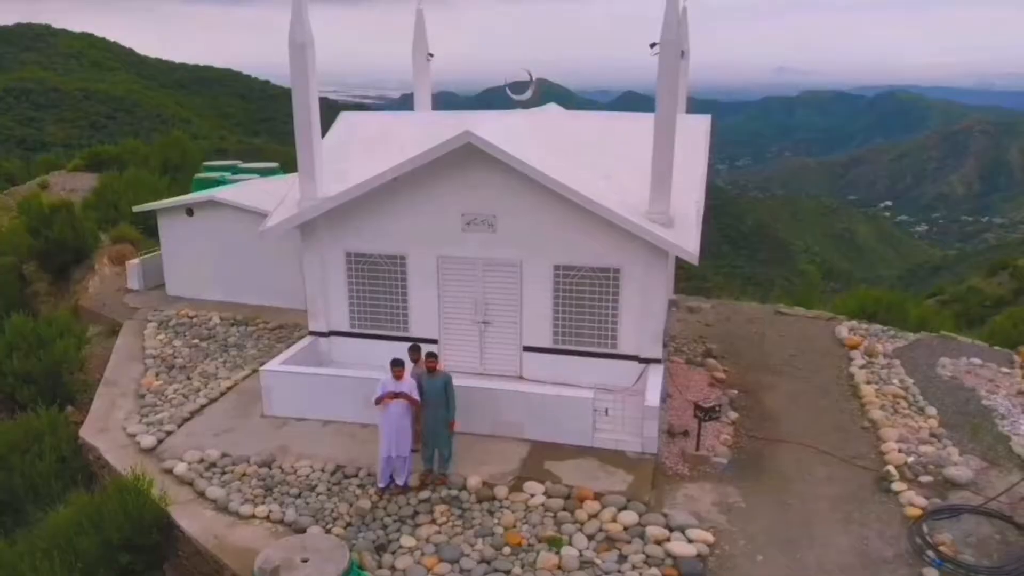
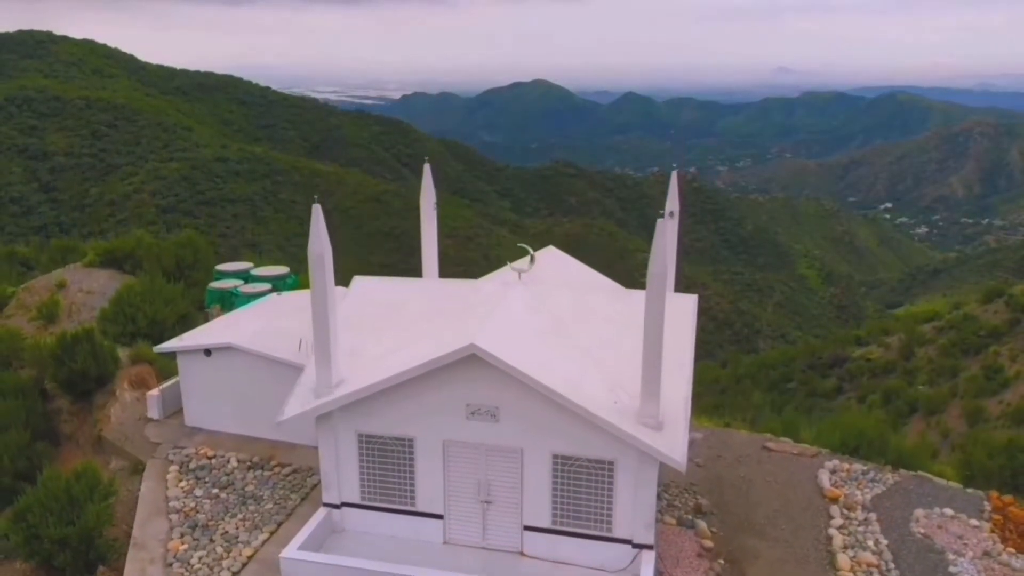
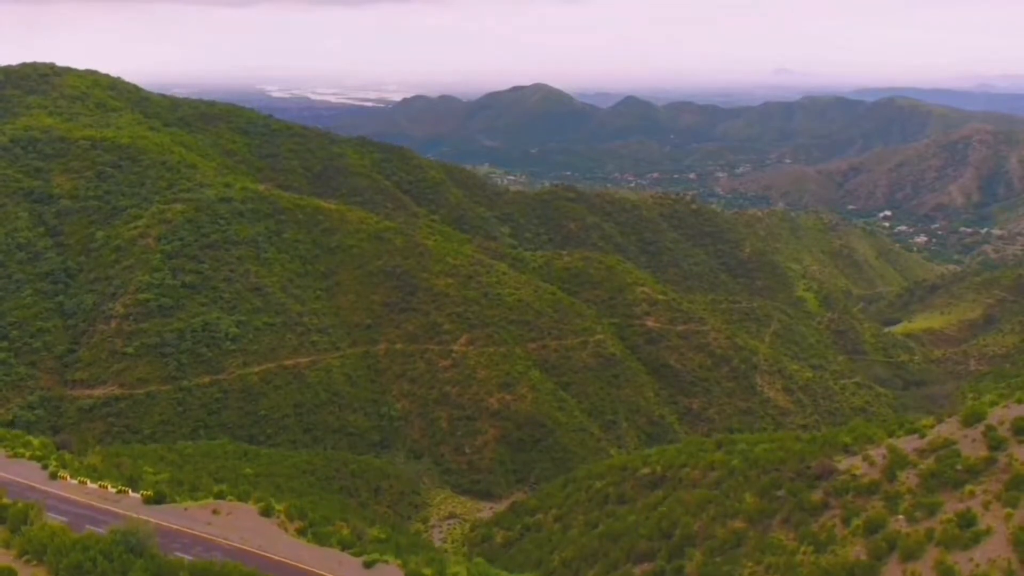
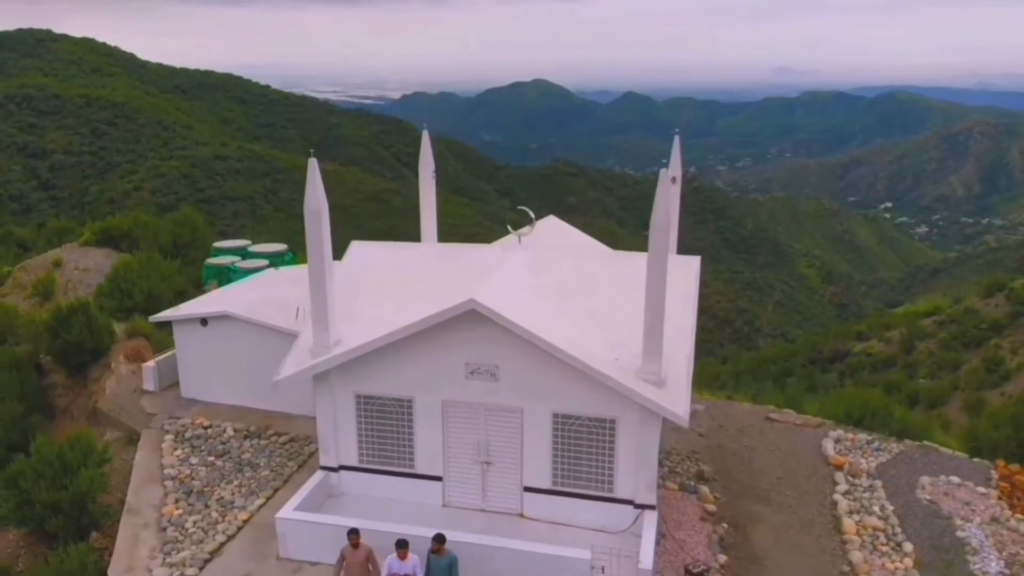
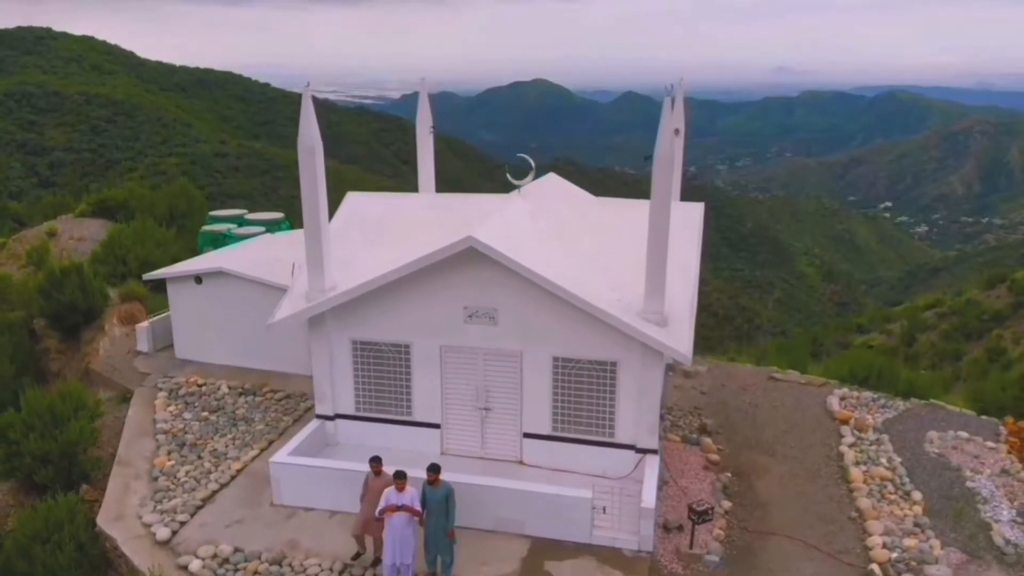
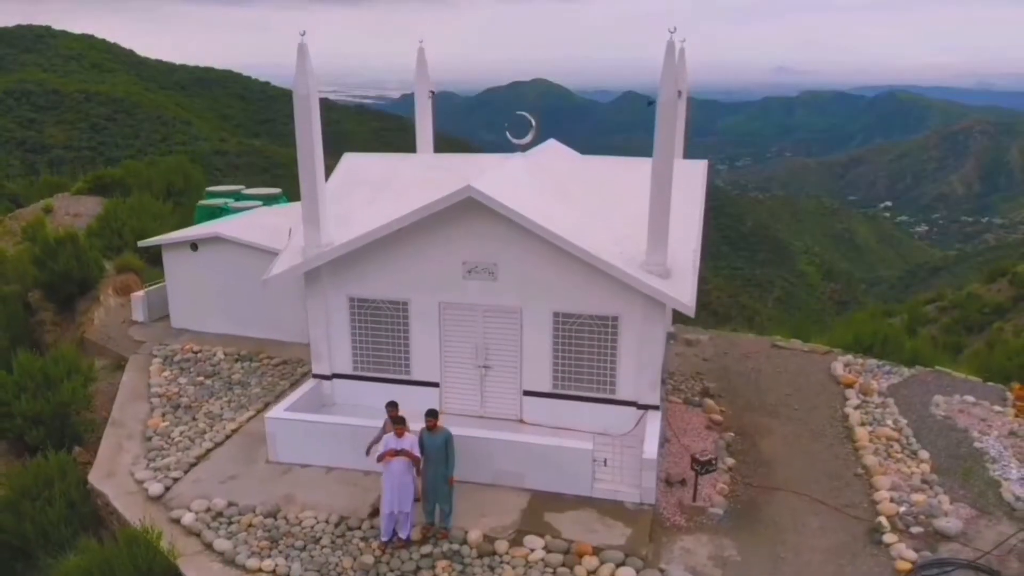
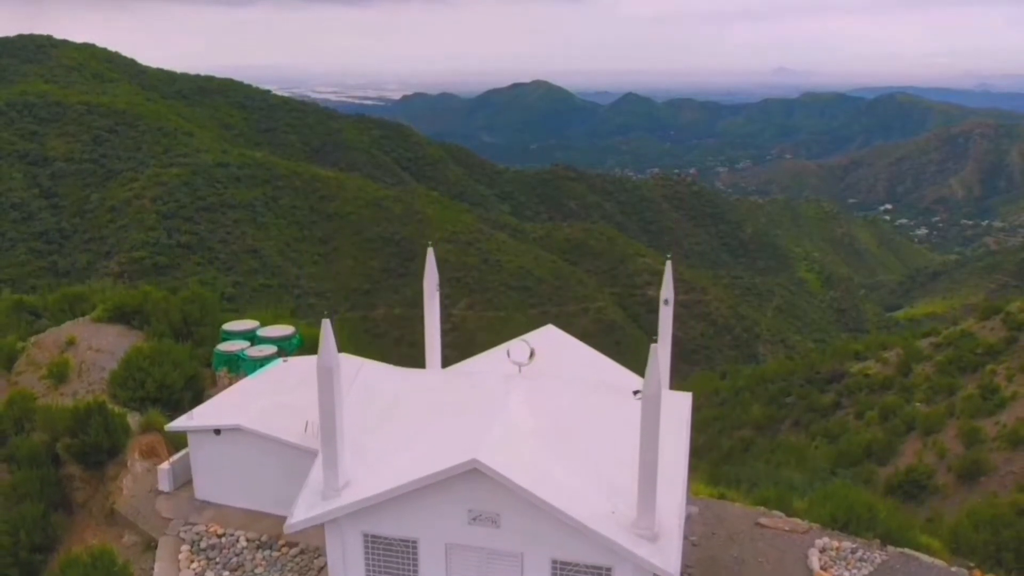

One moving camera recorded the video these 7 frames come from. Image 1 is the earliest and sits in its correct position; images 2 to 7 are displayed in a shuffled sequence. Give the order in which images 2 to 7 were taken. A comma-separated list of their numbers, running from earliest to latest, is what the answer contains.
6, 5, 4, 2, 7, 3
